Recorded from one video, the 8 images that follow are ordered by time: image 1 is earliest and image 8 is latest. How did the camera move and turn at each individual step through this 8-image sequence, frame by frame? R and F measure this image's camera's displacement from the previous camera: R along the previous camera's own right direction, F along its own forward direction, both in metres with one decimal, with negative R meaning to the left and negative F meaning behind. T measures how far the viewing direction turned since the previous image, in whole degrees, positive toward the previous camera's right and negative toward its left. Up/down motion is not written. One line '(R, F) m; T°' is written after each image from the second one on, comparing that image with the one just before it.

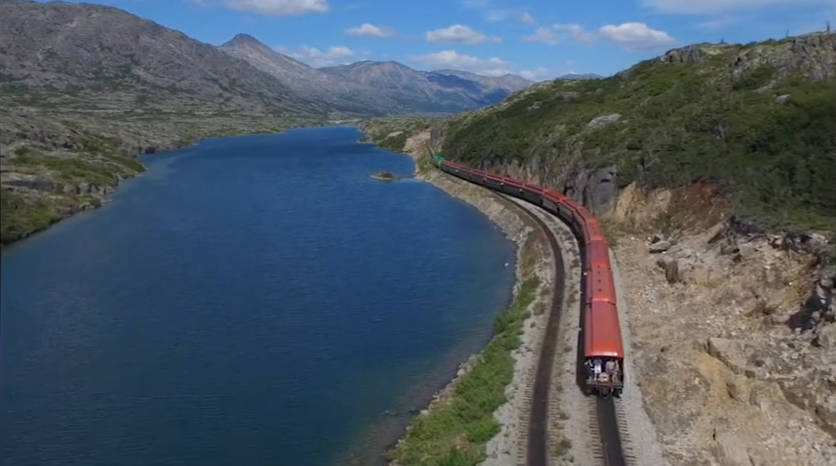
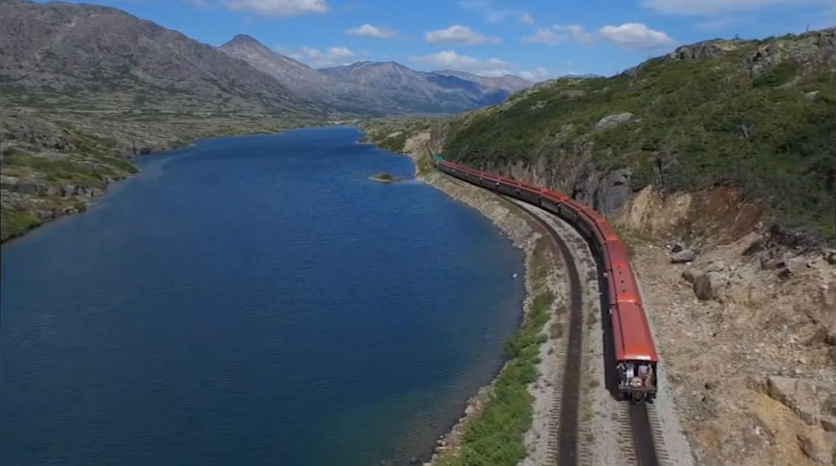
(-0.1, +4.4) m; 0°
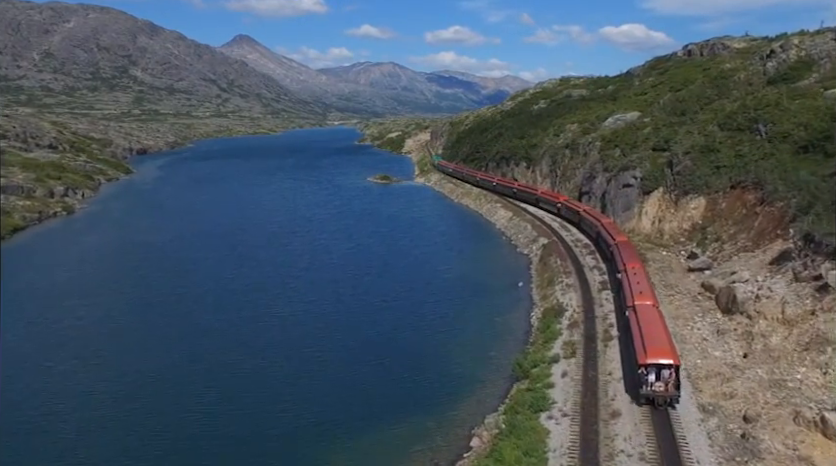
(0.0, +2.9) m; 0°
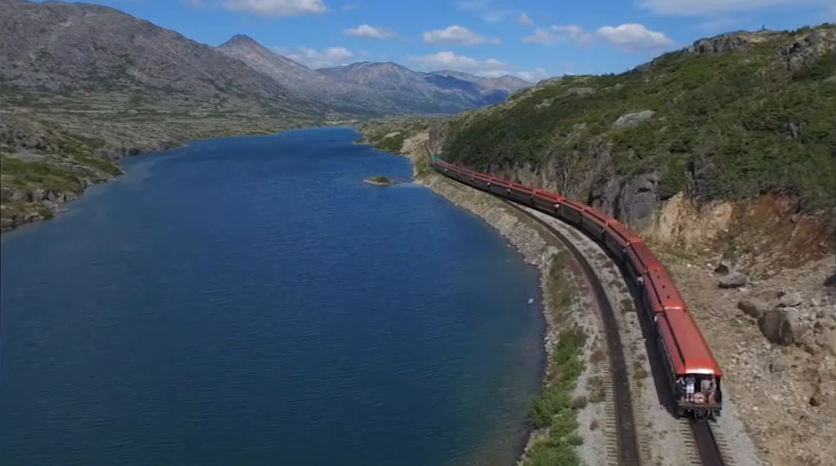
(0.0, +4.8) m; 0°
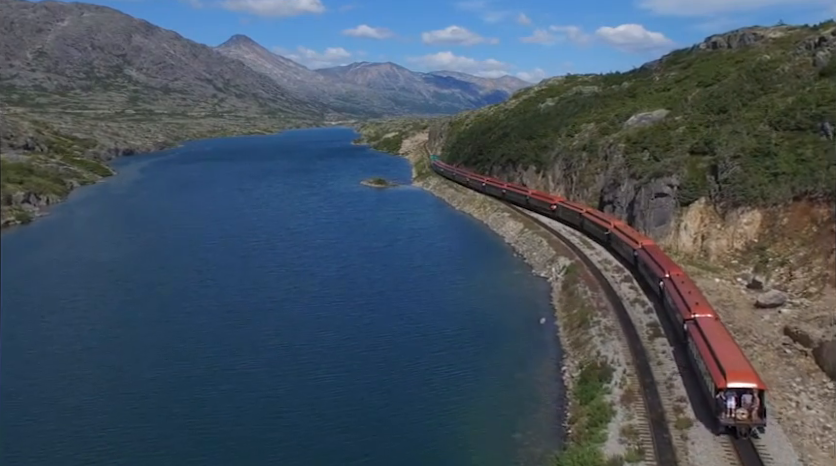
(0.0, +4.4) m; 0°
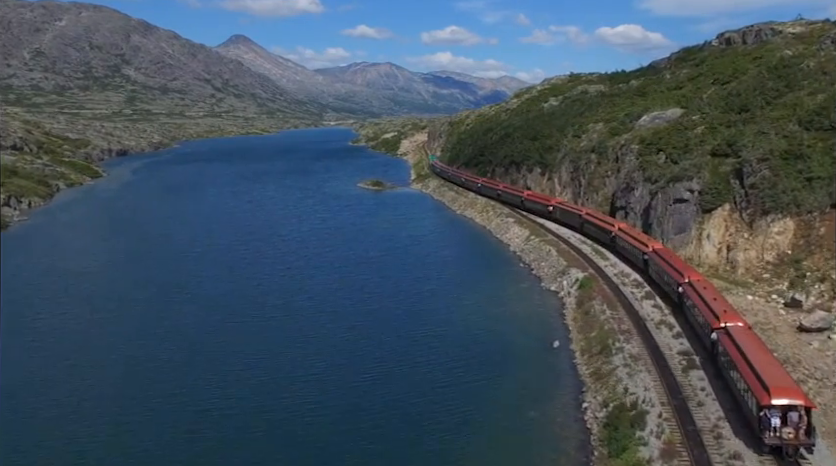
(0.0, +4.2) m; 0°
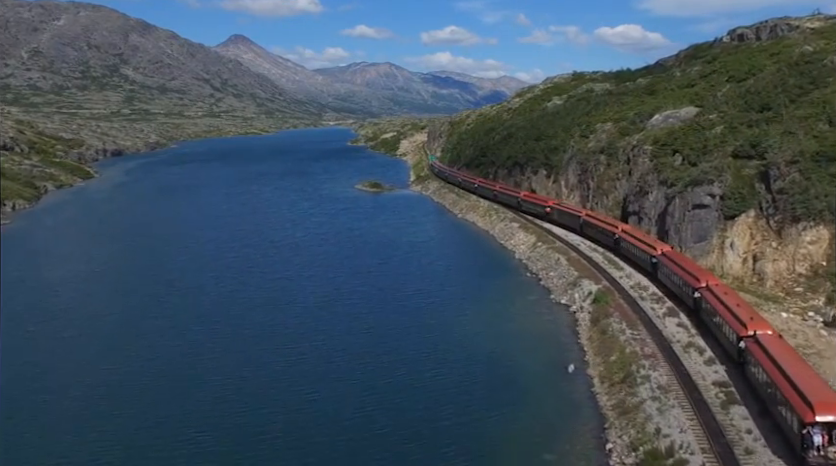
(0.0, +3.5) m; 0°
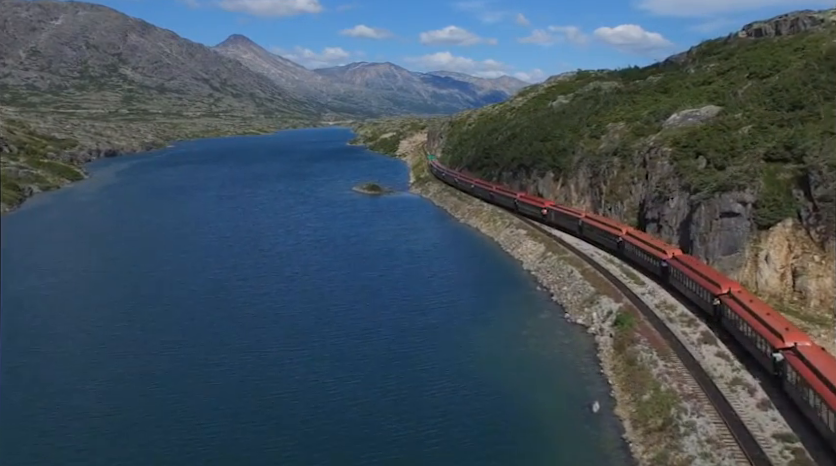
(0.0, +4.3) m; 0°
